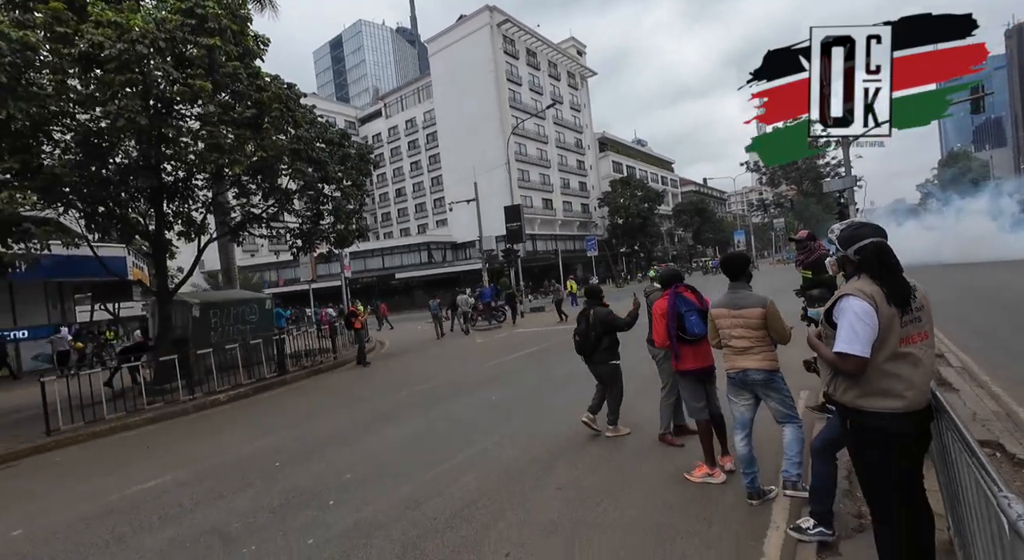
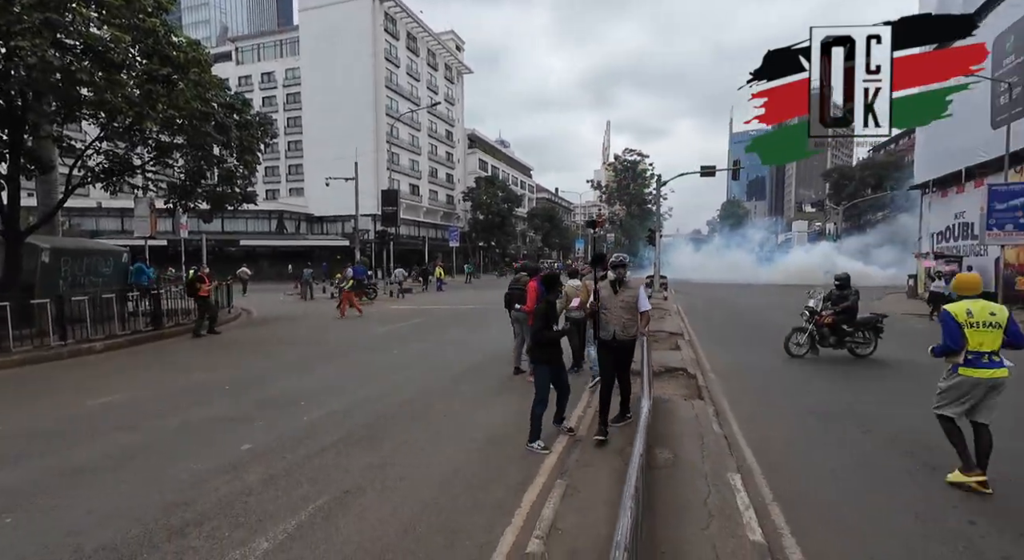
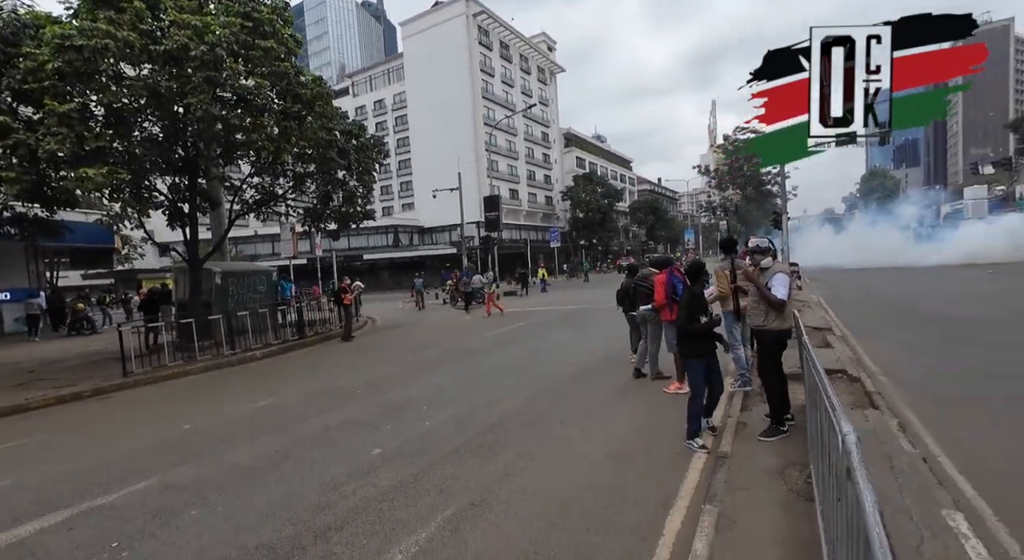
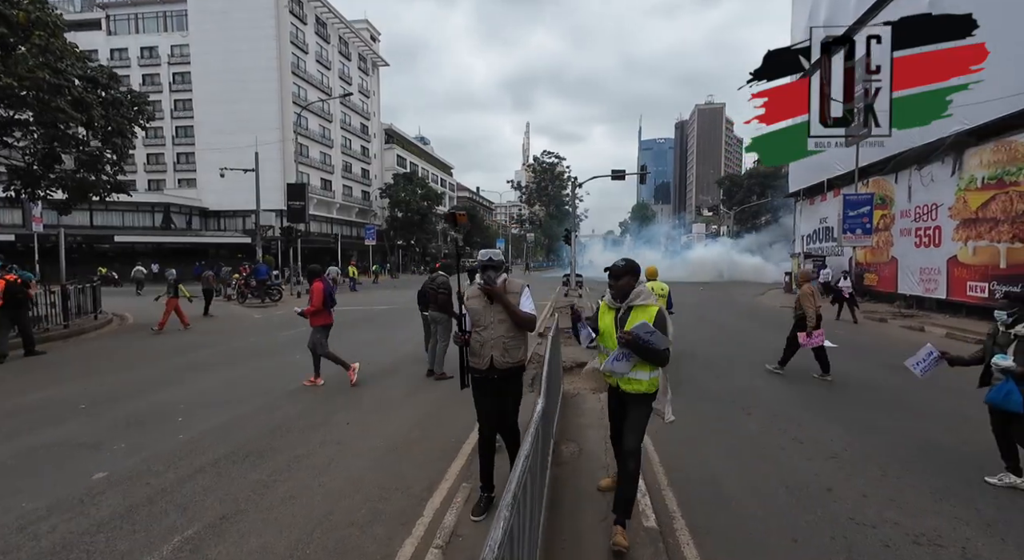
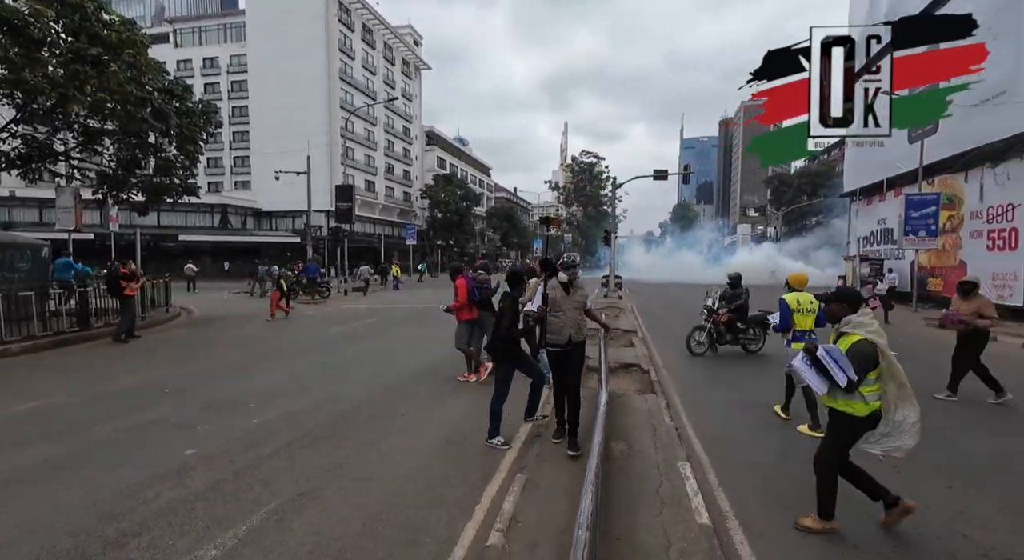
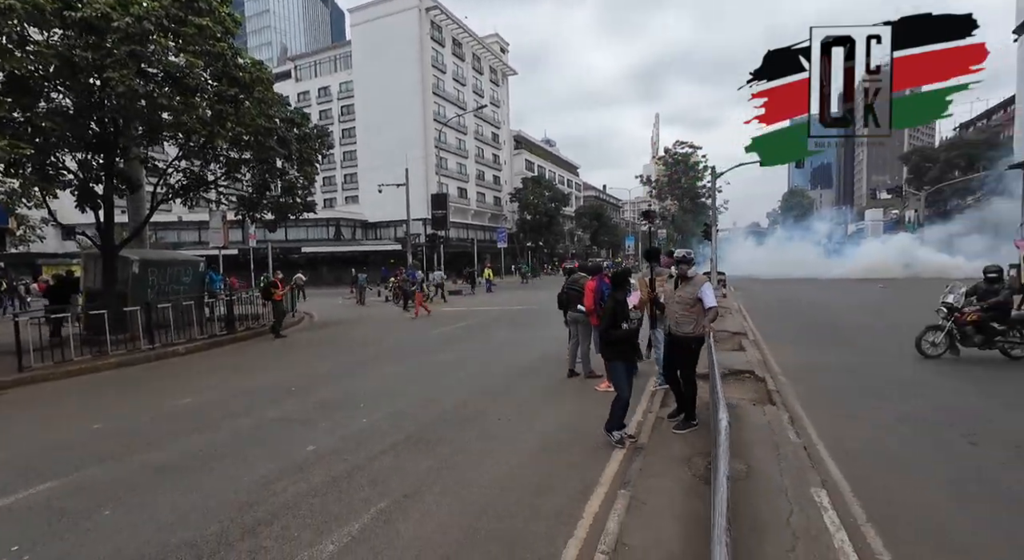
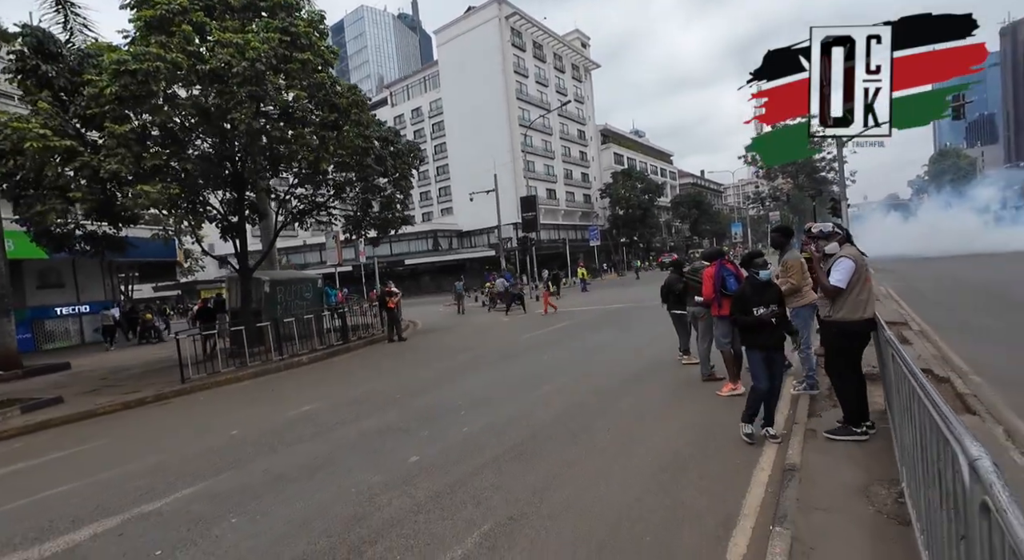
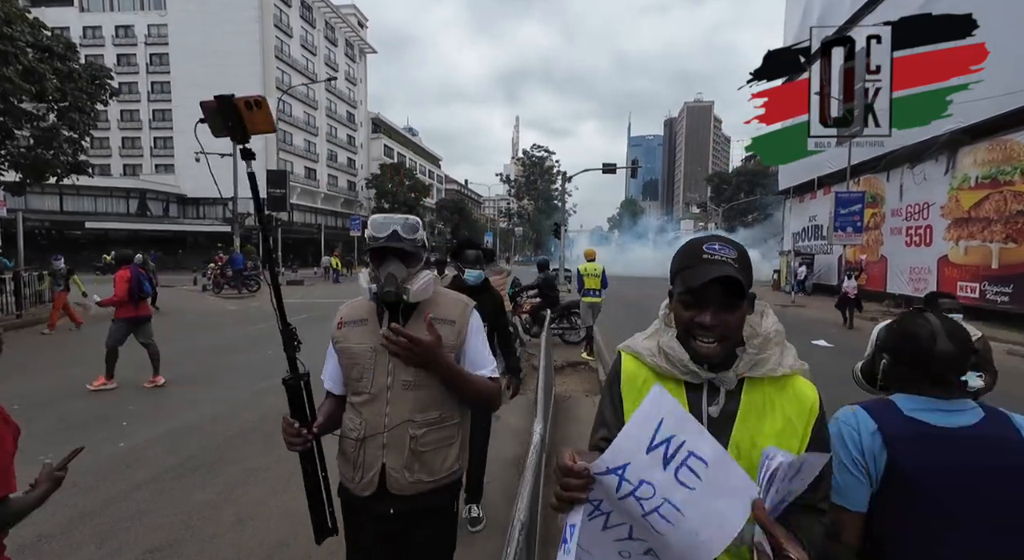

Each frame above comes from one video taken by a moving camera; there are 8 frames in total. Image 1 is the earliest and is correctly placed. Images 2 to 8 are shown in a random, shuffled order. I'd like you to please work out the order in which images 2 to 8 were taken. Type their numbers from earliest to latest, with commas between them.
7, 3, 6, 2, 5, 4, 8
